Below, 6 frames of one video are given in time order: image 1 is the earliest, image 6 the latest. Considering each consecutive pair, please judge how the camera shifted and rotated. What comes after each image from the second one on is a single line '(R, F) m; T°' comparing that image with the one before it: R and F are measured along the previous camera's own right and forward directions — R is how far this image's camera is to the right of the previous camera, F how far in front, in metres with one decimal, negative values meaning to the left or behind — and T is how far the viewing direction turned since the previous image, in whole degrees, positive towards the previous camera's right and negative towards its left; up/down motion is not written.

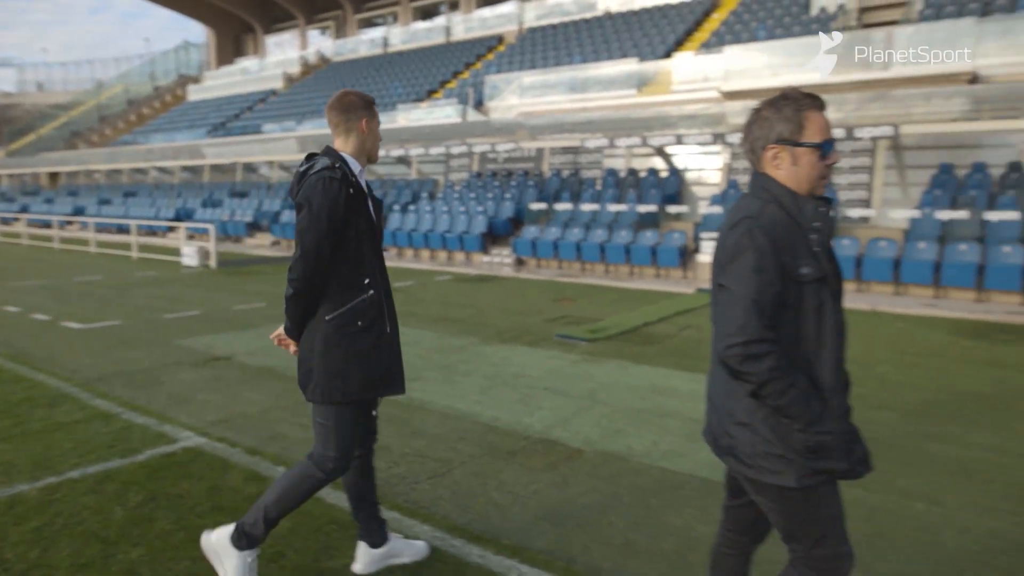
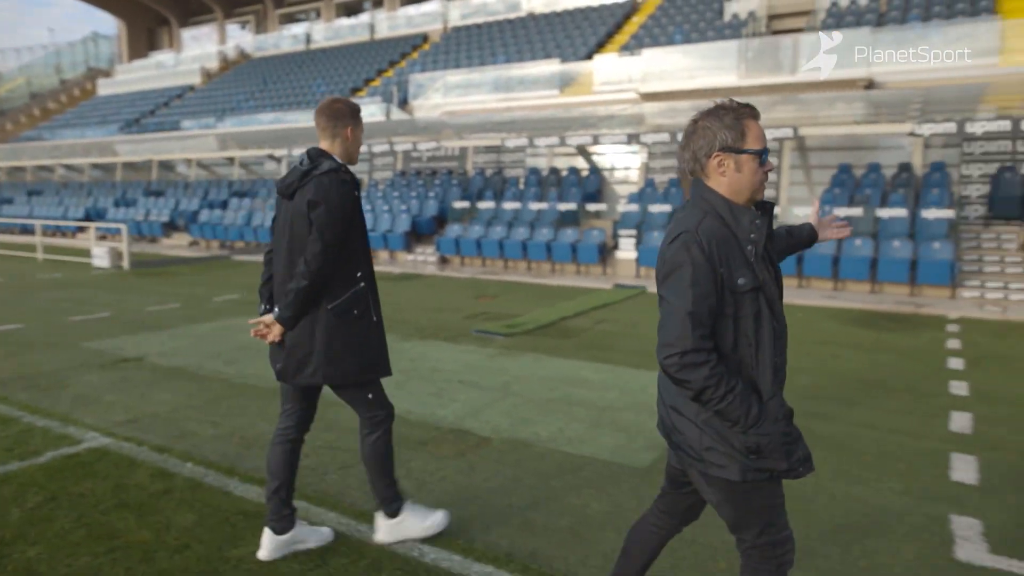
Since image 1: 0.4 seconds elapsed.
(+0.1, -0.1) m; +5°
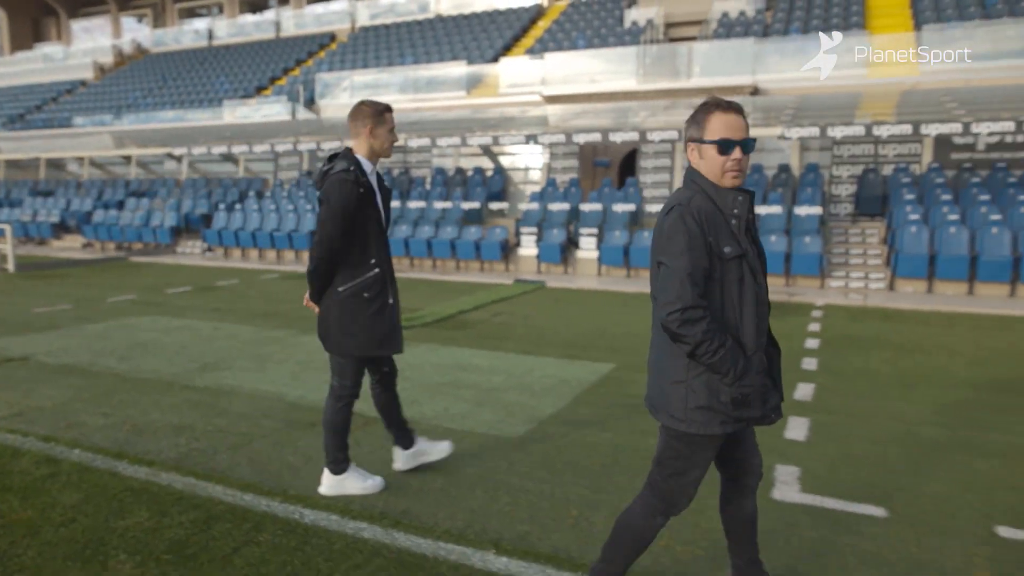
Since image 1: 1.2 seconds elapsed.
(+0.2, -0.3) m; +7°
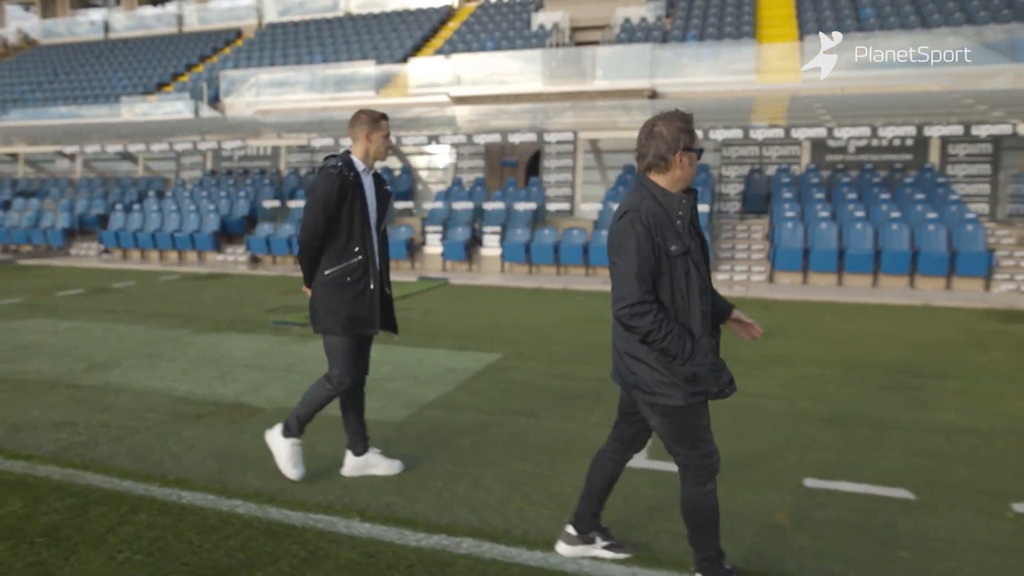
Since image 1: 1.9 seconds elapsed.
(+0.2, -0.3) m; +6°
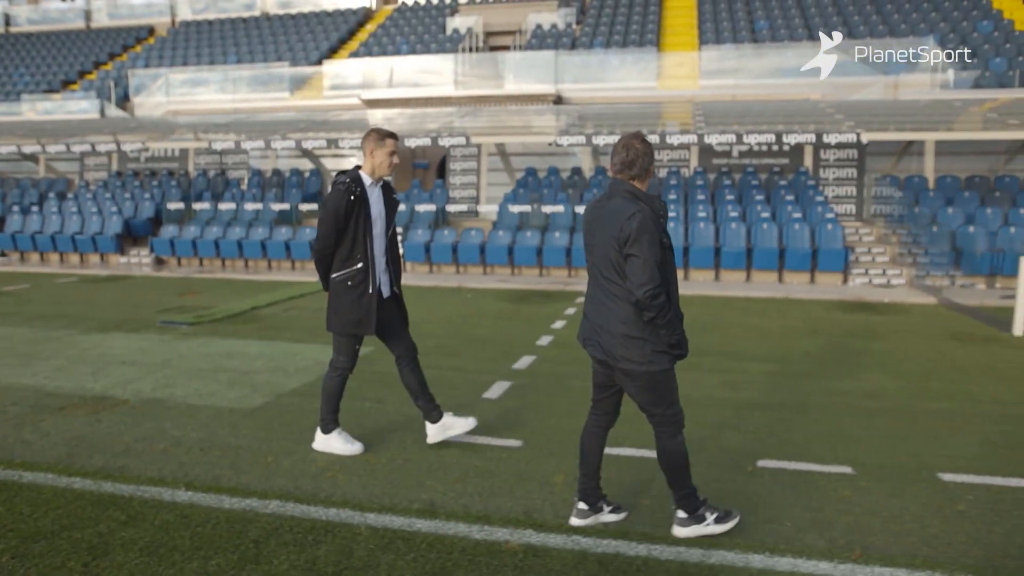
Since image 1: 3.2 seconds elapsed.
(+0.6, -0.5) m; +5°
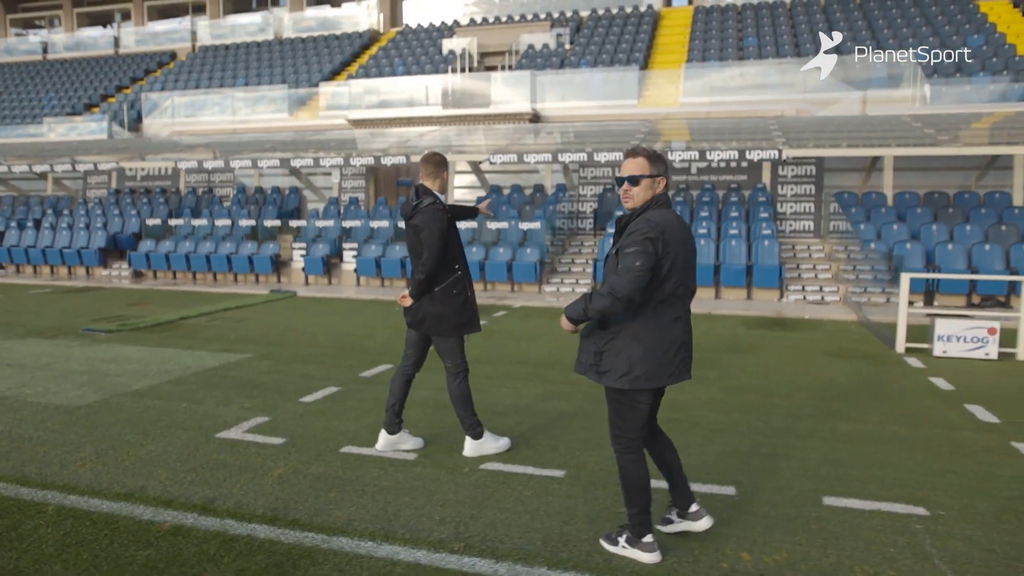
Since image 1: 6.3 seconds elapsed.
(+1.7, -0.3) m; -4°
